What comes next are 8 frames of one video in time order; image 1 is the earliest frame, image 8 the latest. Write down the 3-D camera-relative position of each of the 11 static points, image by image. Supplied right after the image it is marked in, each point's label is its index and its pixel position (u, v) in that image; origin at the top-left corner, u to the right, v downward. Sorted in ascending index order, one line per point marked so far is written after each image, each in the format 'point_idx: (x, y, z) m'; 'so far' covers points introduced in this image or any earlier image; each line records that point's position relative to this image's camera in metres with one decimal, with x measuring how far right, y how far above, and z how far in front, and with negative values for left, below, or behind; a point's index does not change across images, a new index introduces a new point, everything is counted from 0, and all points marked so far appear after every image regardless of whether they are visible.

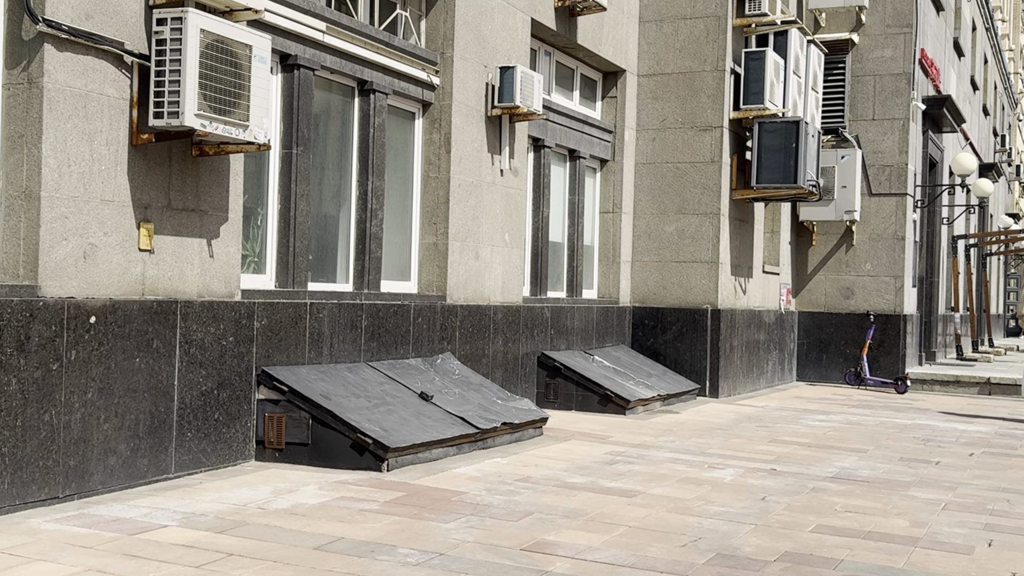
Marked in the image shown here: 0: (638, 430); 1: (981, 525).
0: (+1.2, -1.4, +10.3) m
1: (+2.9, -1.5, +6.7) m
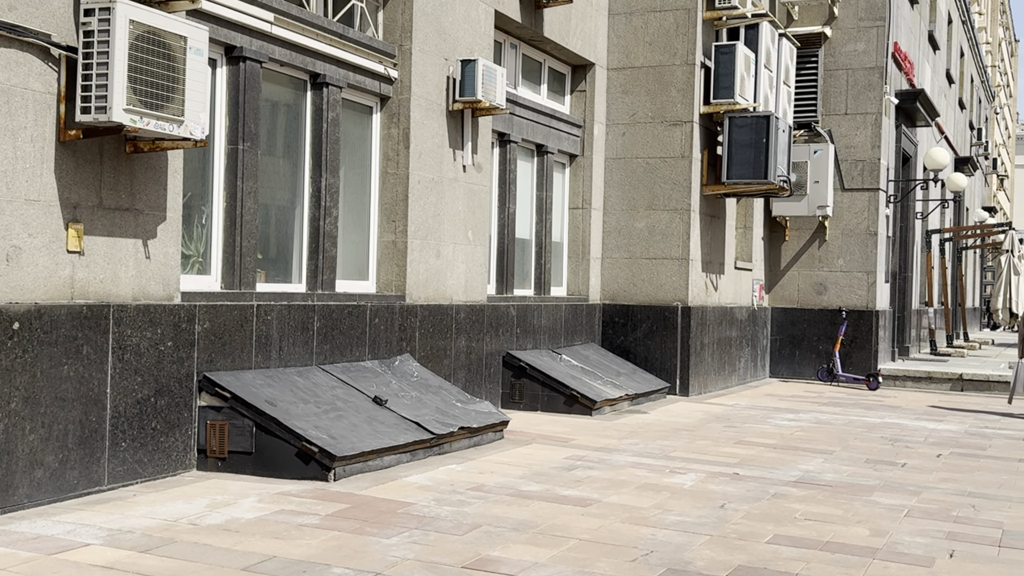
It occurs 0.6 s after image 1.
0: (+0.9, -1.4, +10.1) m
1: (+2.6, -1.5, +6.6) m
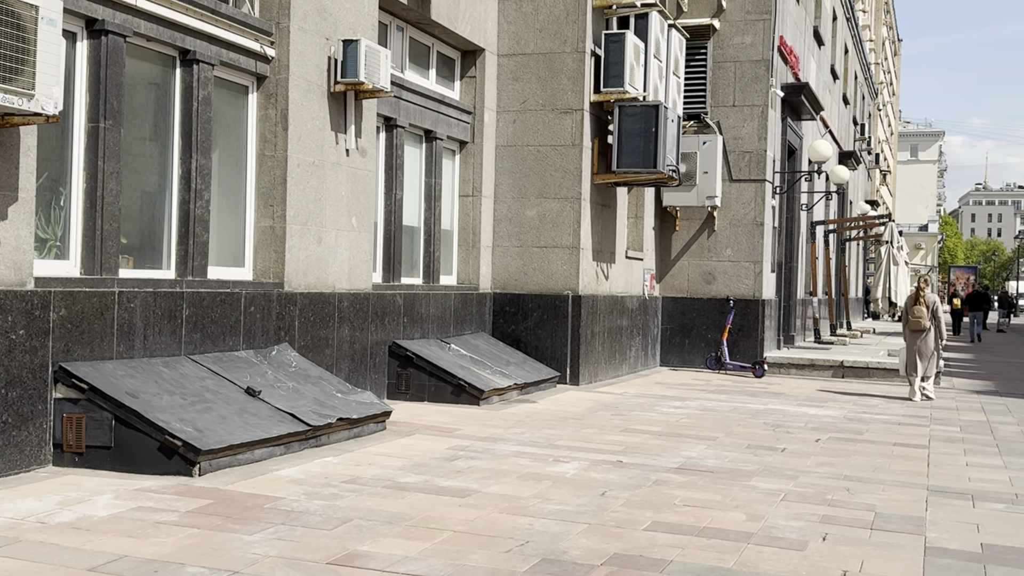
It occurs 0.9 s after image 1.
0: (-0.2, -1.3, +10.0) m
1: (+1.9, -1.4, +6.6) m
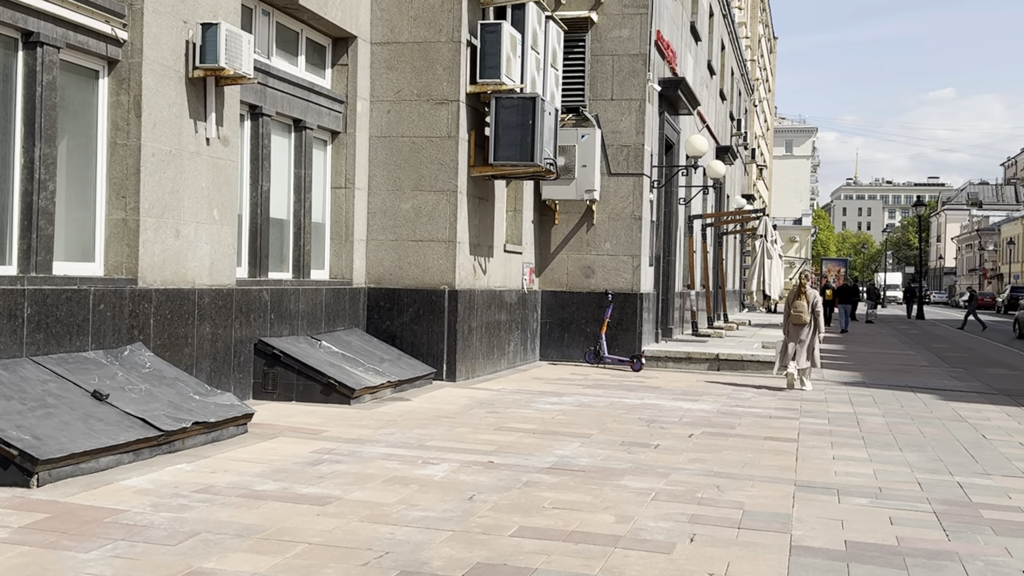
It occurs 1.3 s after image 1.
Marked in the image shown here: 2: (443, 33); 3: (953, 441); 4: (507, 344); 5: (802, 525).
0: (-1.4, -1.2, +9.6) m
1: (+1.1, -1.4, +6.5) m
2: (-0.9, +3.2, +13.4) m
3: (+4.2, -1.5, +10.1) m
4: (-0.1, -0.8, +15.8) m
5: (+1.8, -1.4, +6.5) m
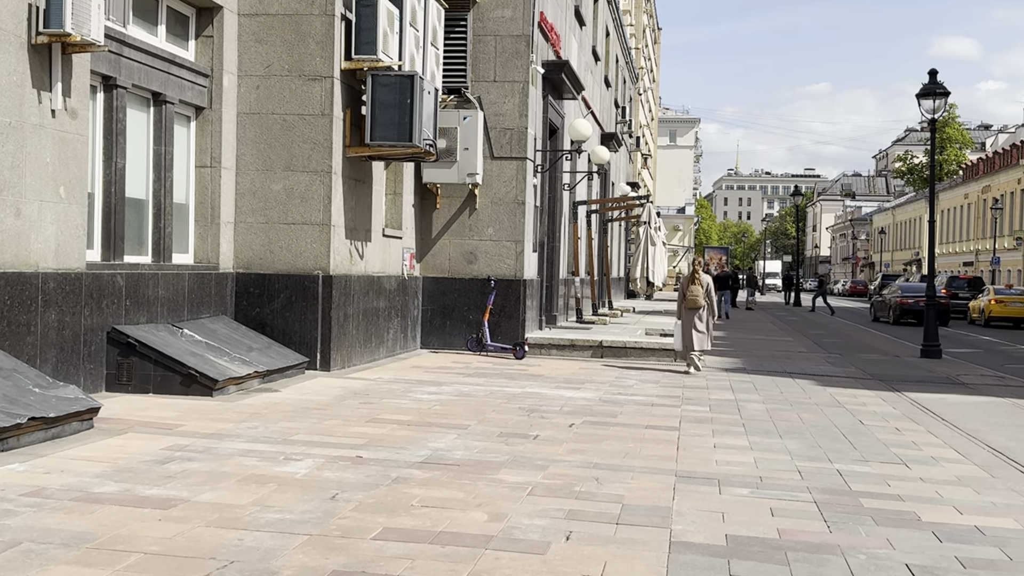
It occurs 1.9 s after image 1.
0: (-2.5, -1.1, +9.0) m
1: (+0.3, -1.3, +6.2) m
2: (-2.3, +3.4, +12.7) m
3: (+3.0, -1.3, +10.1) m
4: (-1.8, -0.6, +15.2) m
5: (+1.0, -1.3, +6.2) m
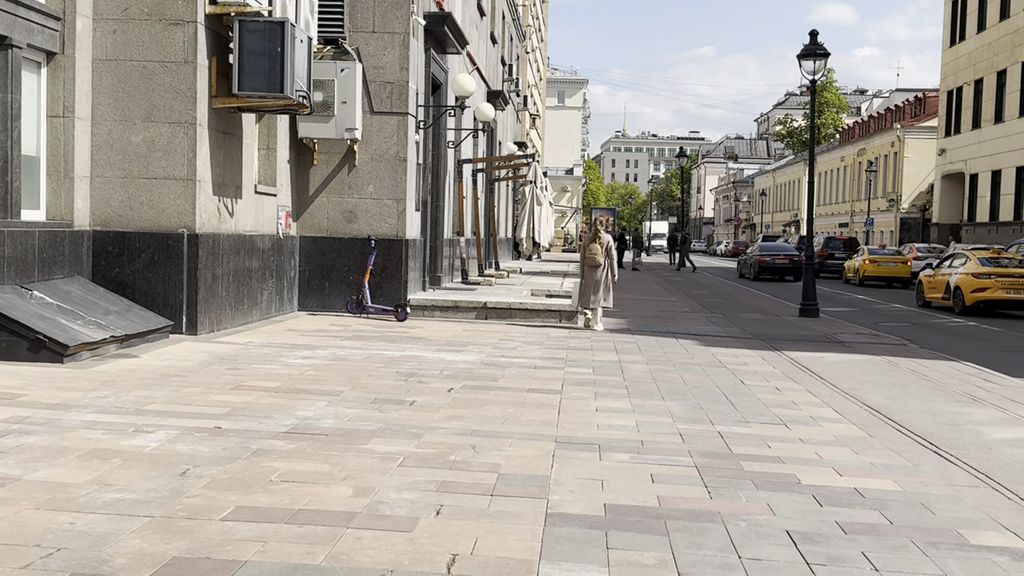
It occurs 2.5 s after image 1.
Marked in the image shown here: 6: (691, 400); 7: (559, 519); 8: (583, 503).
0: (-3.5, -0.8, +8.4) m
1: (-0.4, -1.1, +5.8) m
2: (-3.7, +3.8, +11.9) m
3: (+1.9, -0.9, +10.0) m
4: (-3.5, -0.1, +14.6) m
5: (+0.3, -1.1, +5.9) m
6: (+1.5, -1.0, +9.2) m
7: (+0.2, -1.2, +5.3) m
8: (+0.4, -1.1, +5.6) m
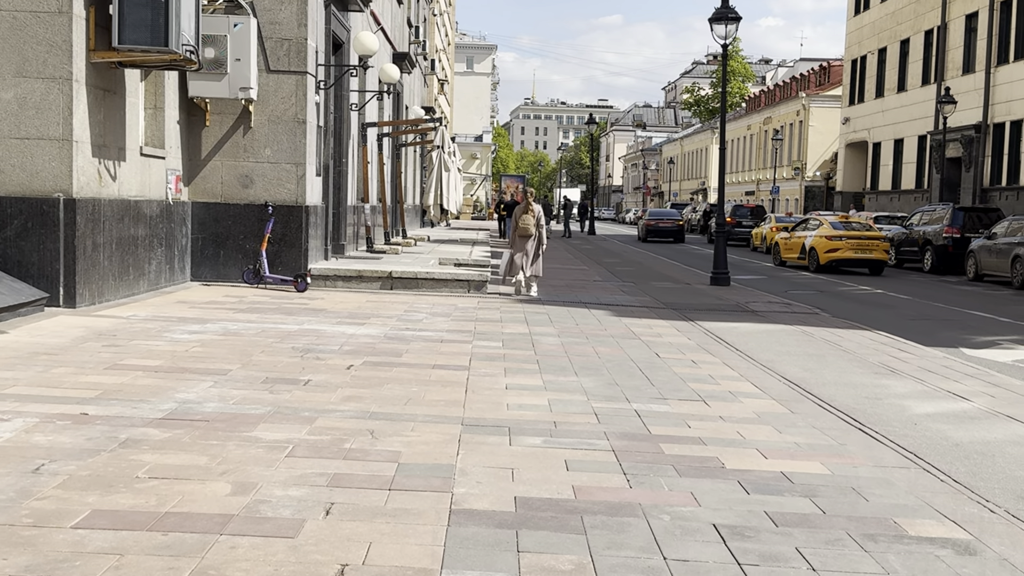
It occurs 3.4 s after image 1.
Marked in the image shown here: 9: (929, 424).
0: (-4.2, -0.5, +7.5) m
1: (-0.9, -0.9, +5.2) m
2: (-4.7, +4.1, +10.8) m
3: (+1.0, -0.7, +9.5) m
4: (-4.7, +0.3, +13.6) m
5: (-0.2, -1.0, +5.3) m
6: (+0.8, -0.7, +8.7) m
7: (-0.2, -1.0, +4.7) m
8: (-0.1, -1.0, +5.1) m
9: (+2.9, -0.9, +7.4) m
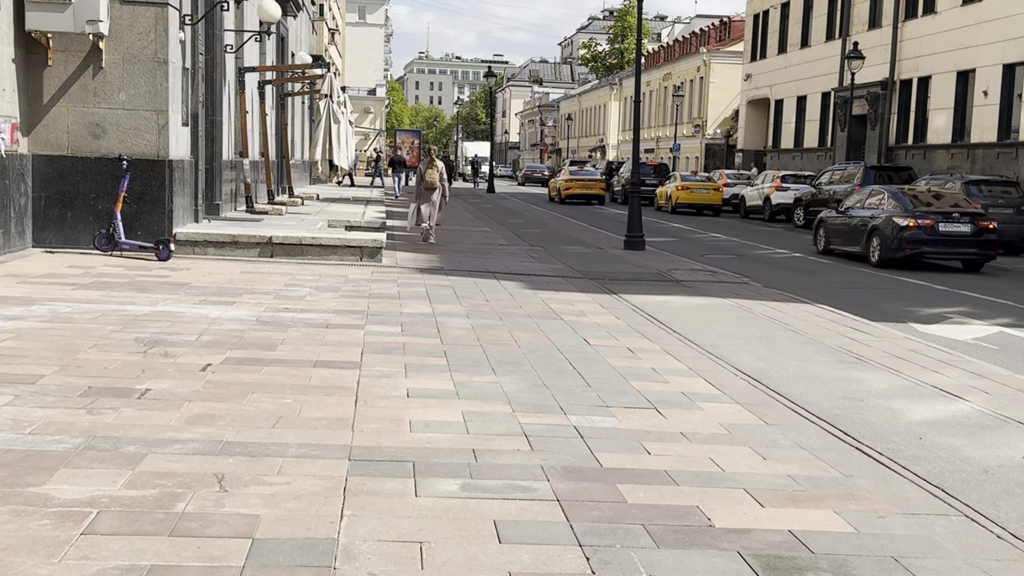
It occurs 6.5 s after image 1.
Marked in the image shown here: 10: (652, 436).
0: (-4.7, -0.5, +5.3) m
1: (-1.2, -0.9, +3.4) m
2: (-5.5, +4.4, +8.4) m
3: (+0.3, -0.5, +7.9) m
4: (-5.8, +0.6, +11.4) m
5: (-0.5, -1.0, +3.6) m
6: (+0.1, -0.6, +7.1) m
7: (-0.5, -1.0, +3.0) m
8: (-0.4, -1.0, +3.4) m
9: (+2.4, -0.8, +6.0) m
10: (+0.8, -0.8, +5.7) m
